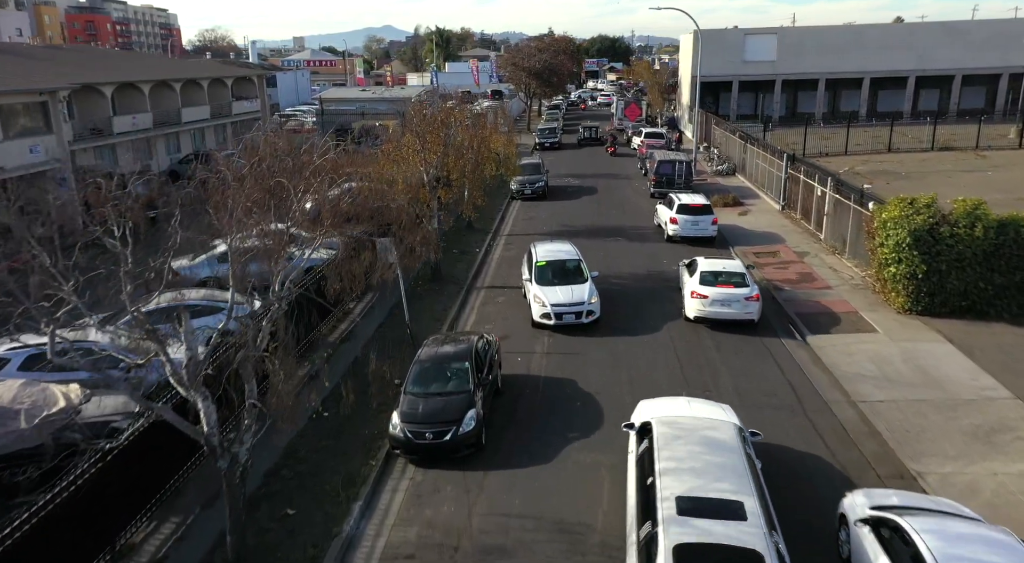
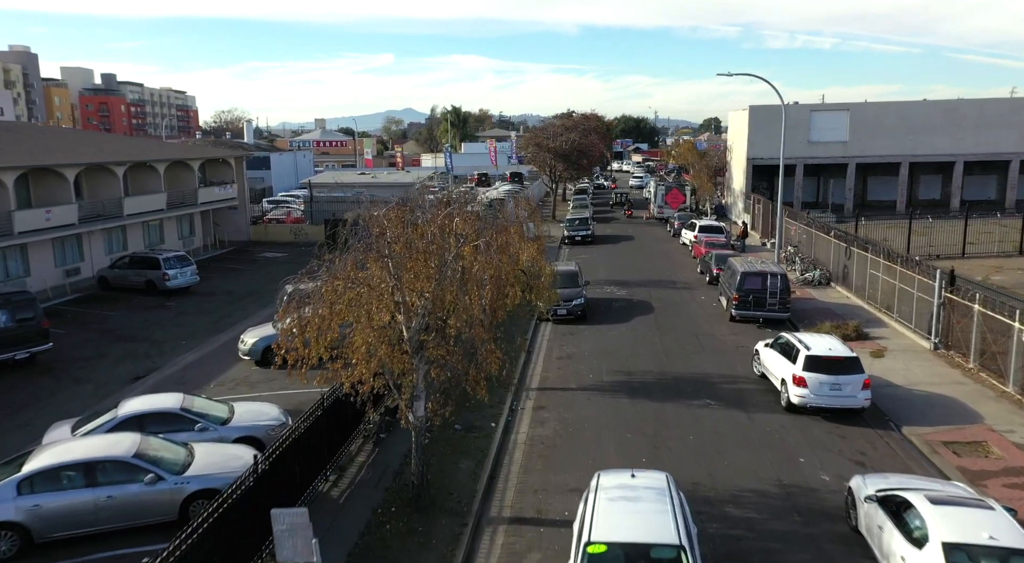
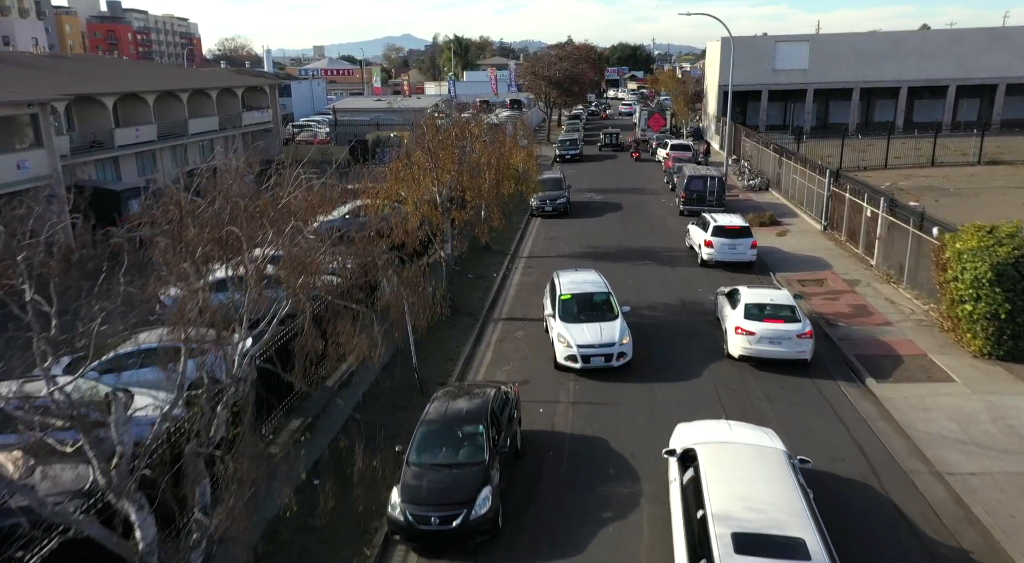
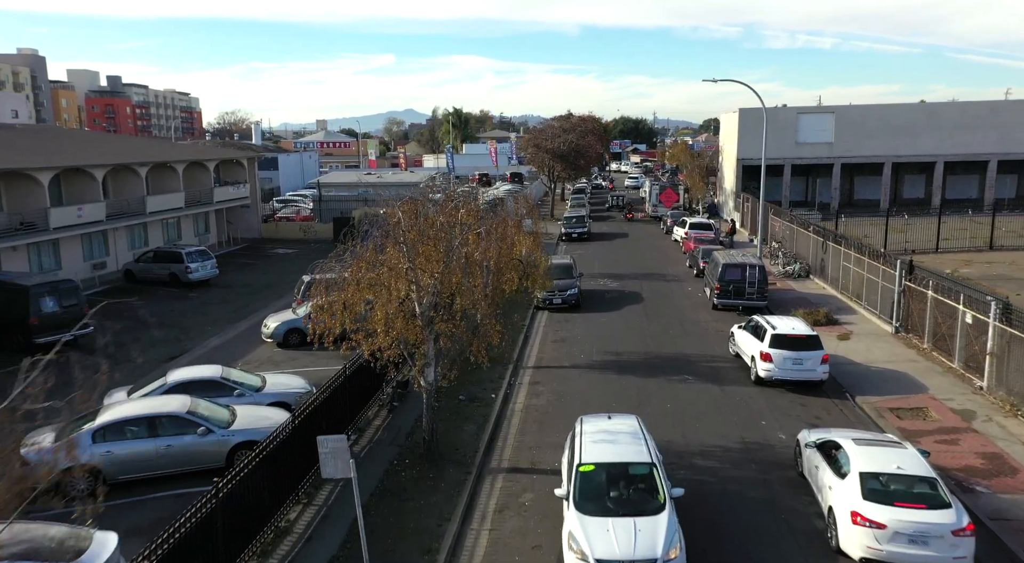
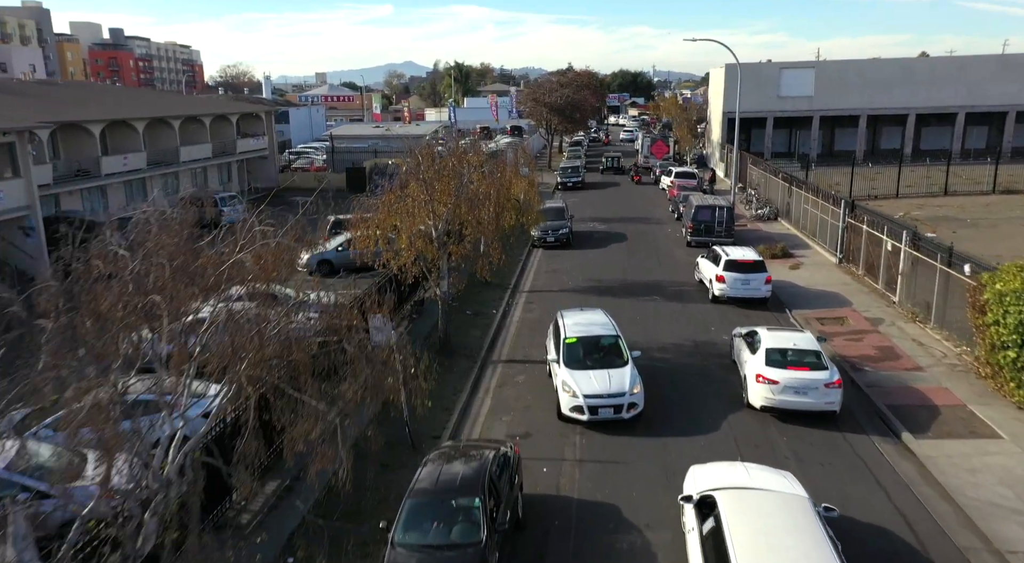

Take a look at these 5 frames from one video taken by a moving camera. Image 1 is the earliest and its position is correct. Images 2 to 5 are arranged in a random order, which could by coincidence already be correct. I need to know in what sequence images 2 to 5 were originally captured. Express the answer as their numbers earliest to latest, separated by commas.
3, 5, 4, 2
